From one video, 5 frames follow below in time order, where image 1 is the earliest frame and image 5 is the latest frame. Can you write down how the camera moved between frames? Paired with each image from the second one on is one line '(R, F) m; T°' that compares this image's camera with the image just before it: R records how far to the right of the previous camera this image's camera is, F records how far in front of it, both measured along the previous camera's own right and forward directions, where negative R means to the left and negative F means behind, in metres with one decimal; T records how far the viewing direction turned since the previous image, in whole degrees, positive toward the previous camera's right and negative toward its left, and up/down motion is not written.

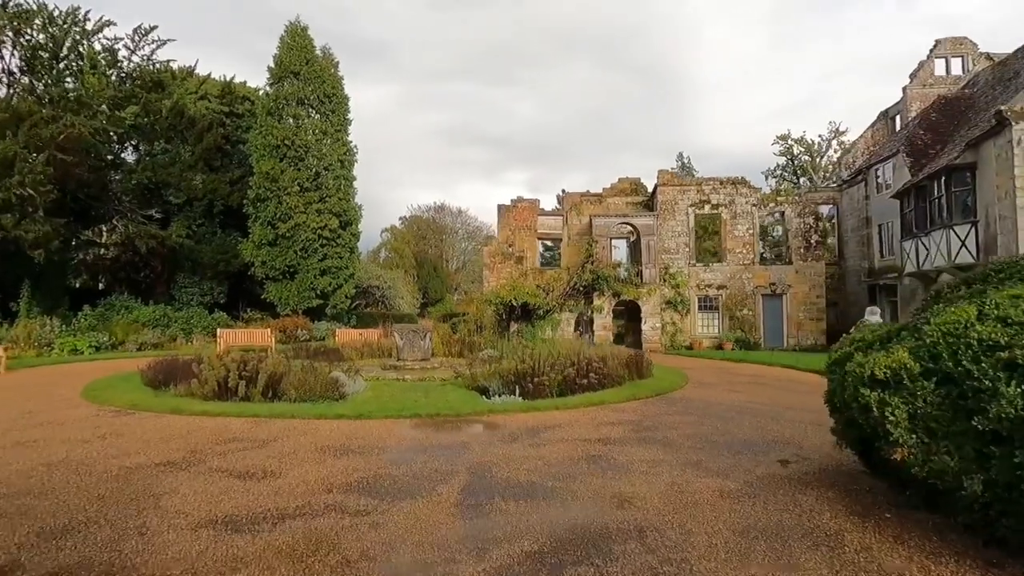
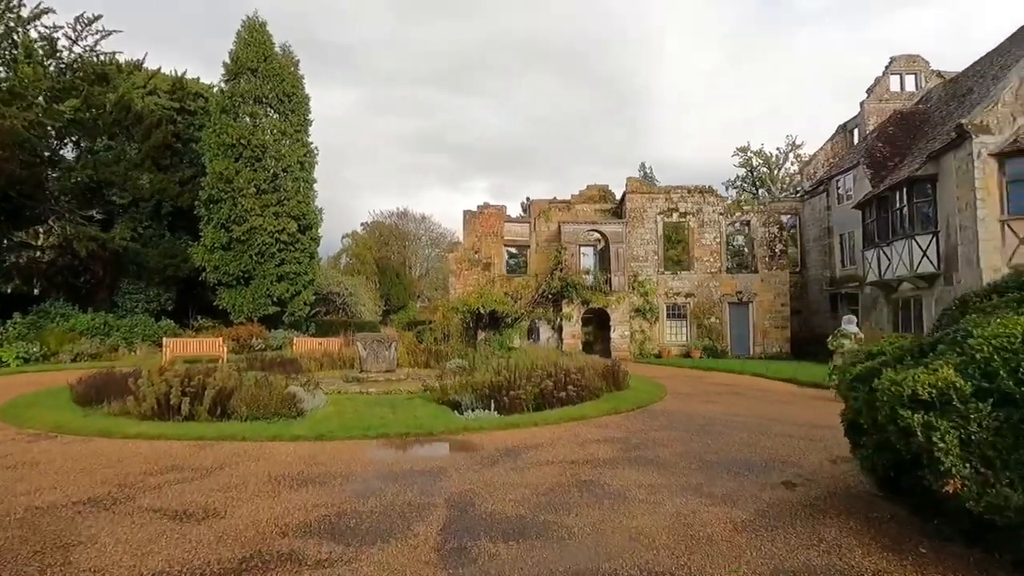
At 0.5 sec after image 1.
(-0.2, +0.7) m; +4°
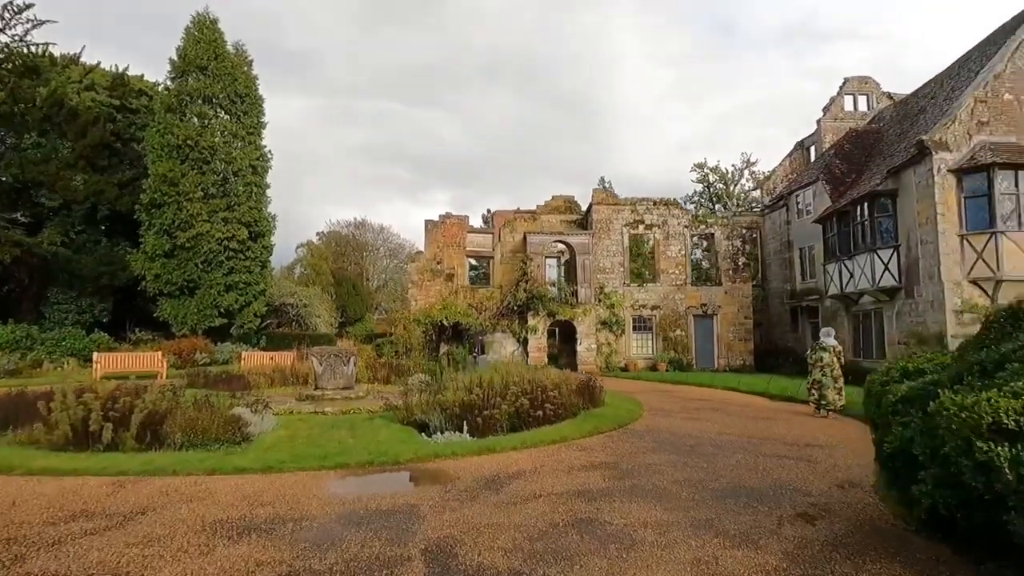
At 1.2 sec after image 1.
(-0.3, +0.8) m; +4°
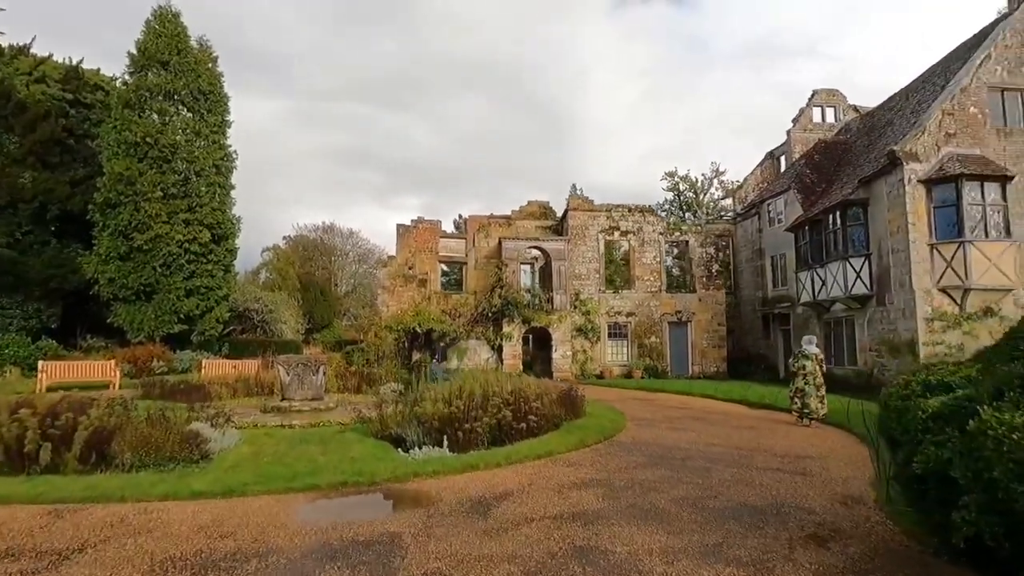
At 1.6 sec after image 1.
(-0.2, +0.4) m; +3°
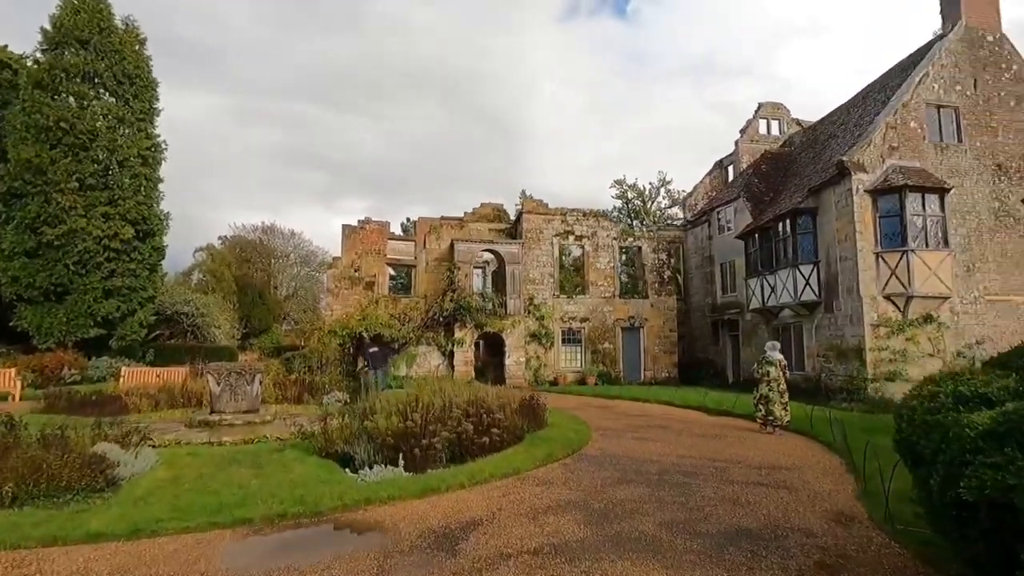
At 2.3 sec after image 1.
(-0.2, +0.8) m; +6°
